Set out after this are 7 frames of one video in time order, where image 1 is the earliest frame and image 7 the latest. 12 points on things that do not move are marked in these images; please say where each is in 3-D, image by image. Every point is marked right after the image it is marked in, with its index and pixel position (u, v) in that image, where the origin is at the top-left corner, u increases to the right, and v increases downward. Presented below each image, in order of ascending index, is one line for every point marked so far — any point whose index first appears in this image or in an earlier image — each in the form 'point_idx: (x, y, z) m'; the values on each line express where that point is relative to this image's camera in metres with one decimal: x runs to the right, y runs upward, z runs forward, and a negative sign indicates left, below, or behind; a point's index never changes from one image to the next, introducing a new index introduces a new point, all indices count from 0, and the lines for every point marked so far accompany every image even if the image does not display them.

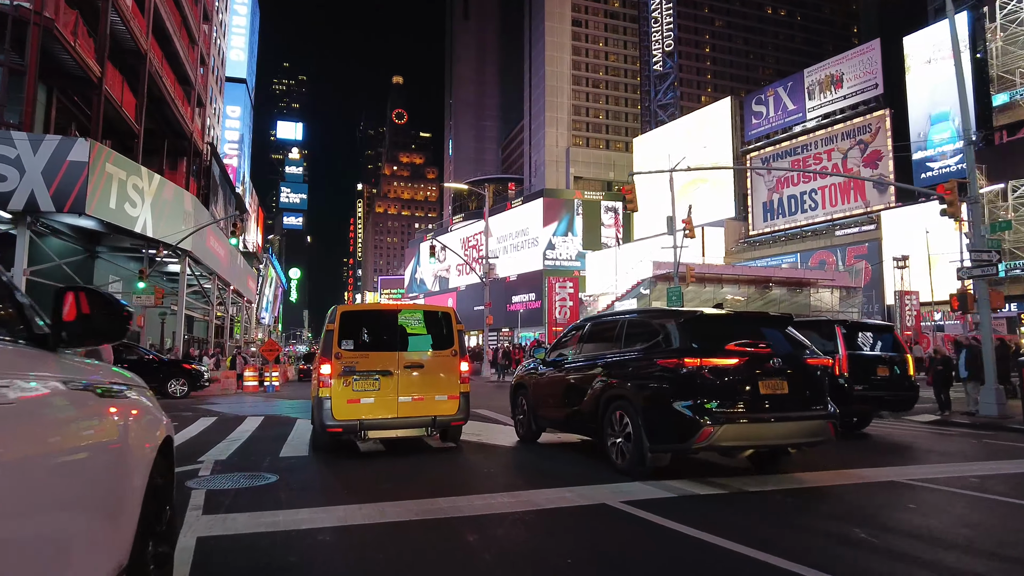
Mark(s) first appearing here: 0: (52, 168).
0: (-14.6, +3.8, +19.7) m
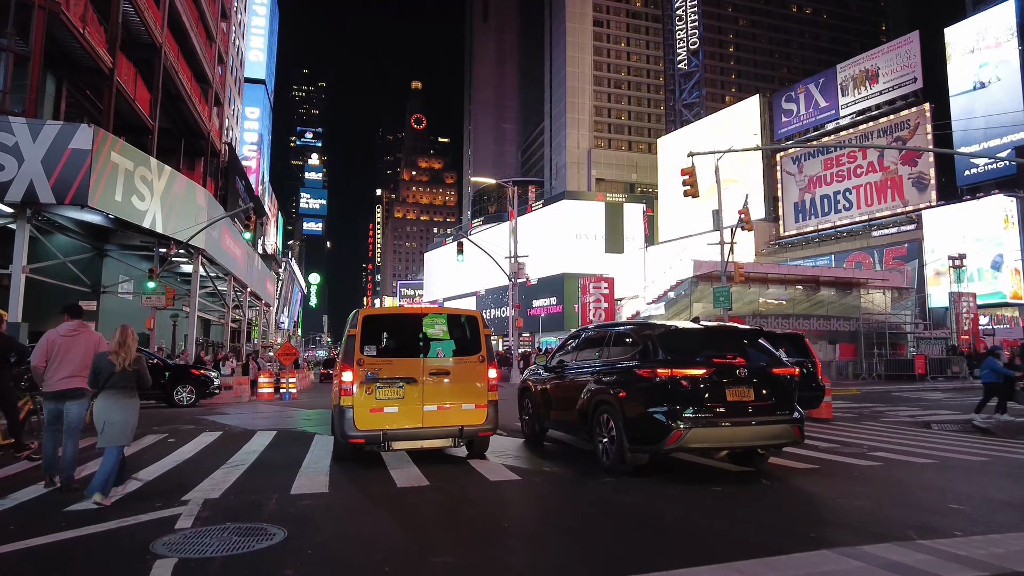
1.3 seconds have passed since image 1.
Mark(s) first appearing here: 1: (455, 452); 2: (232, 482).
0: (-13.4, +3.8, +18.2) m
1: (-1.3, -3.3, +12.8) m
2: (-3.1, -2.2, +6.9) m
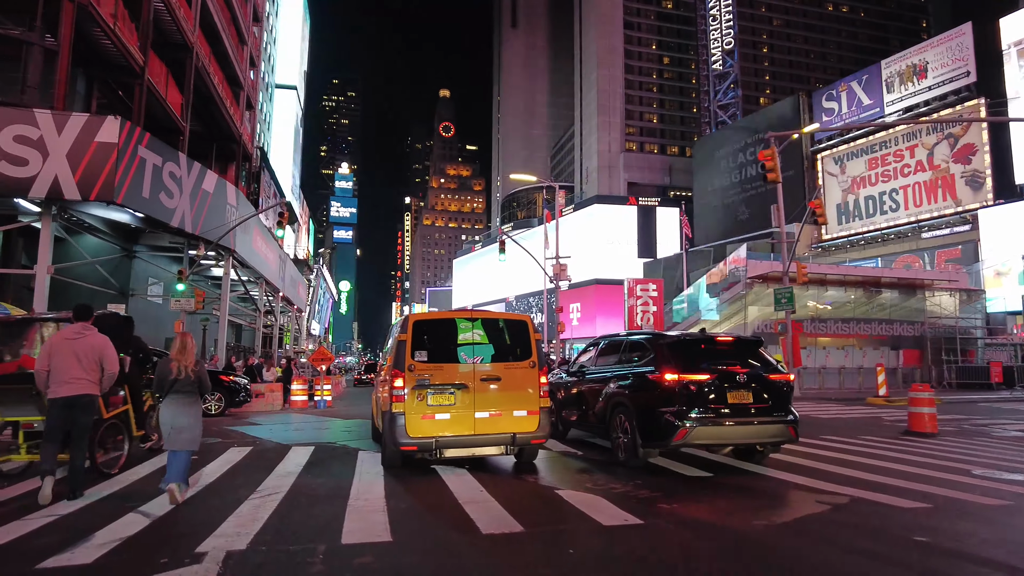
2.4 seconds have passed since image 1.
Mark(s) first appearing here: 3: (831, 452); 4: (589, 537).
0: (-12.0, +3.8, +17.2) m
1: (-0.1, -3.3, +11.3) m
2: (-2.2, -2.0, +5.5) m
3: (+6.0, -3.0, +11.6) m
4: (+0.6, -2.0, +5.0) m
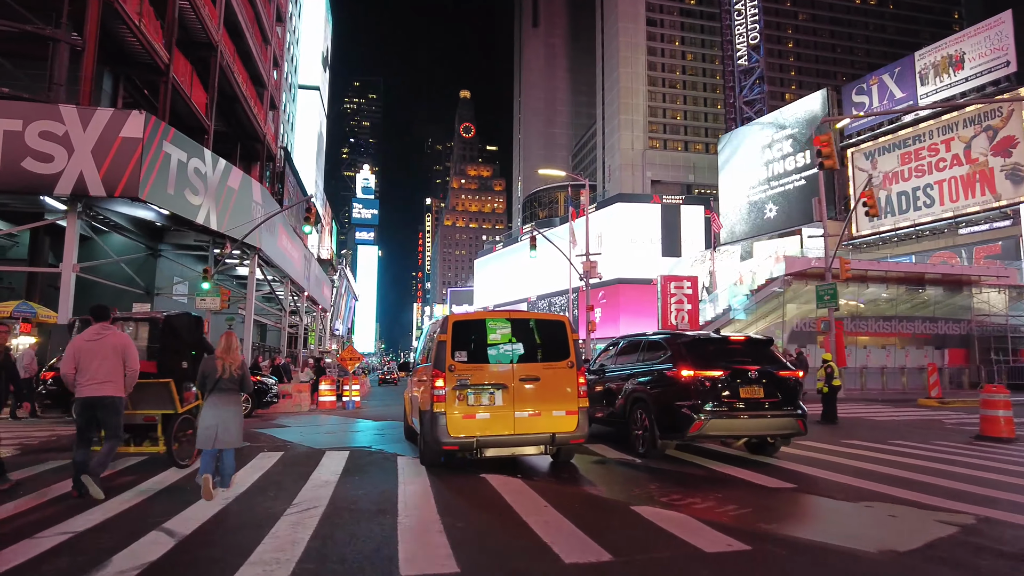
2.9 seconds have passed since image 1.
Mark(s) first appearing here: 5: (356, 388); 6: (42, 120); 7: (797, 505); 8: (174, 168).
0: (-11.1, +3.9, +16.9) m
1: (+0.6, -3.2, +10.6) m
2: (-1.6, -1.9, +4.8) m
3: (+6.7, -2.9, +10.7) m
4: (+1.2, -1.9, +4.3) m
5: (-4.9, -3.1, +19.5) m
6: (-12.6, +4.5, +16.7) m
7: (+3.0, -2.3, +6.5) m
8: (-10.2, +3.6, +18.8) m
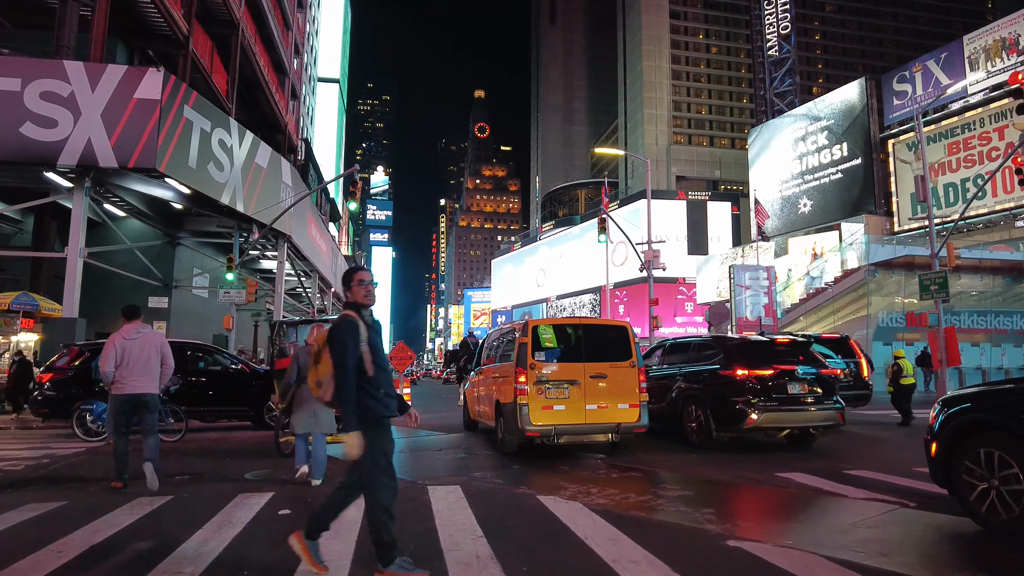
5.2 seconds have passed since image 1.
0: (-9.2, +4.2, +14.5) m
1: (+2.4, -2.8, +7.9) m
2: (0.0, -1.6, +2.2) m
3: (+8.5, -2.5, +7.9) m
4: (+2.8, -1.5, +1.6) m
5: (-3.0, -2.8, +17.0) m
6: (-10.7, +4.8, +14.3) m
7: (+4.7, -1.9, +3.8) m
8: (-8.3, +3.9, +16.3) m
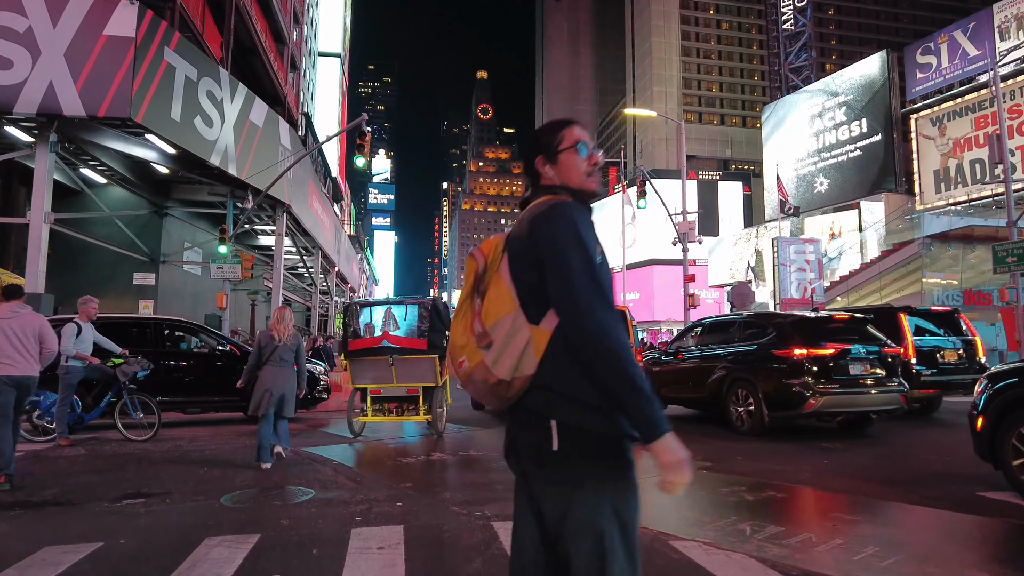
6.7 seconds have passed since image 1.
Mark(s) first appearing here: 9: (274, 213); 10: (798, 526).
0: (-8.5, +4.7, +12.3) m
1: (+3.1, -2.3, +5.9) m
2: (+0.7, -1.2, +0.1) m
3: (+9.2, -2.0, +5.8) m
4: (+3.5, -1.2, -0.4) m
5: (-2.3, -2.1, +15.0) m
6: (-10.0, +5.4, +12.2) m
7: (+5.4, -1.5, +1.7) m
8: (-7.6, +4.6, +14.2) m
9: (-7.6, +2.3, +19.9) m
10: (+2.0, -1.7, +4.5) m
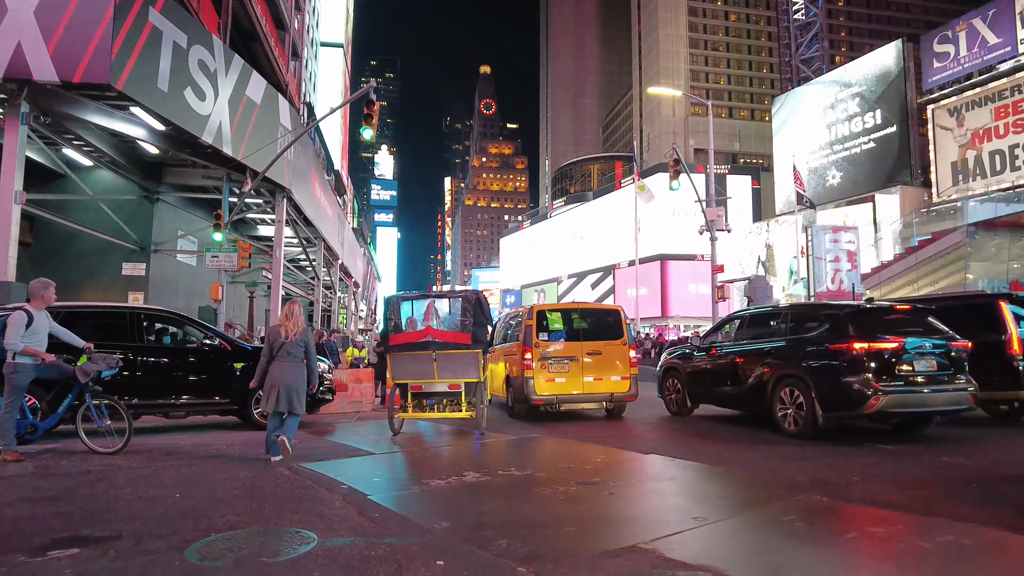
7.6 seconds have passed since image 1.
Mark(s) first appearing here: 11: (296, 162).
0: (-8.1, +5.0, +11.0) m
1: (+3.6, -2.1, +4.5) m
2: (+1.1, -1.1, -1.2) m
3: (+9.6, -1.8, +4.4) m
4: (+3.9, -1.1, -1.8) m
5: (-1.8, -1.9, +13.6) m
6: (-9.6, +5.6, +10.8) m
7: (+5.8, -1.3, +0.3) m
8: (-7.1, +4.8, +12.8) m
9: (-7.1, +2.6, +18.5) m
10: (+2.5, -1.5, +3.2) m
11: (-6.6, +3.8, +19.1) m
